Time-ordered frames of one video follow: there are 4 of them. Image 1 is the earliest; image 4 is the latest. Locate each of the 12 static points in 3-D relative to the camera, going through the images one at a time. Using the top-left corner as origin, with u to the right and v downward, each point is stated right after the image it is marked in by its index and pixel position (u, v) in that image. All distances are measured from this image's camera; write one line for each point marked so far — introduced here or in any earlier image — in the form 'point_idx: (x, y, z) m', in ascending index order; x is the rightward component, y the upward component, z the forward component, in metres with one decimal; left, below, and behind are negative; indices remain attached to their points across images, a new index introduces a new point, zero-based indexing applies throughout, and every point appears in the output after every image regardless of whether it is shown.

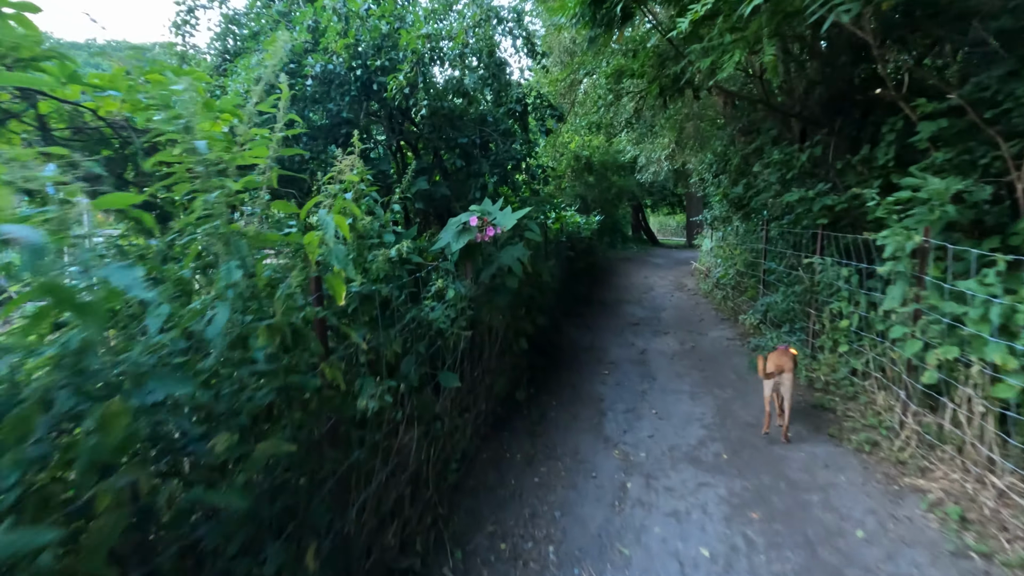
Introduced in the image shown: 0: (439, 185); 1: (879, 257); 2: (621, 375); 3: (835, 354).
0: (-0.7, +1.0, +5.1) m
1: (+3.5, +0.3, +5.0) m
2: (+1.4, -1.1, +6.7) m
3: (+3.3, -0.7, +5.4) m
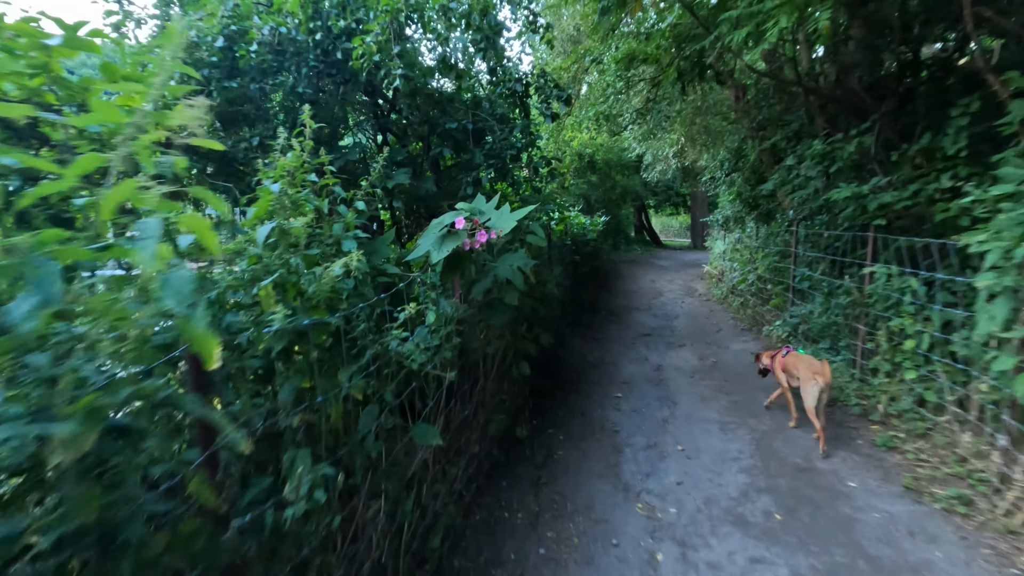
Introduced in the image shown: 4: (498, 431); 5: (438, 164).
0: (-0.7, +0.9, +4.2) m
1: (+3.5, +0.2, +4.1) m
2: (+1.4, -1.2, +5.8) m
3: (+3.3, -0.8, +4.6) m
4: (-0.1, -1.1, +4.0) m
5: (-0.6, +1.0, +4.5) m
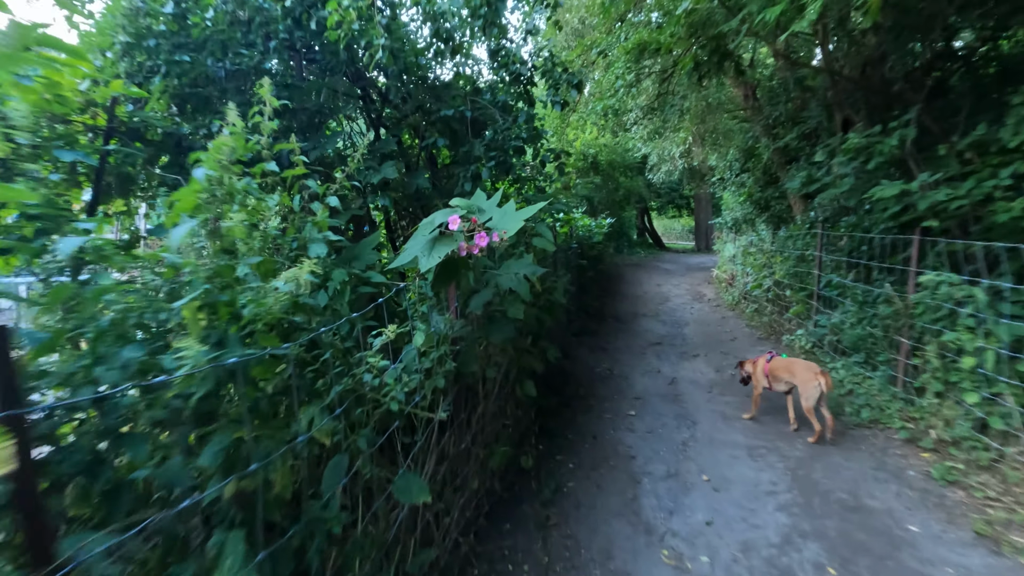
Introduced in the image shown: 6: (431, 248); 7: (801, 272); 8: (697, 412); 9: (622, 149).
0: (-0.7, +0.8, +3.7) m
1: (+3.5, +0.1, +3.6) m
2: (+1.4, -1.3, +5.3) m
3: (+3.3, -0.9, +4.0) m
4: (-0.1, -1.2, +3.5) m
5: (-0.6, +1.0, +4.0) m
6: (-0.4, +0.2, +2.3) m
7: (+4.1, +0.2, +7.5) m
8: (+1.9, -1.3, +5.5) m
9: (+3.4, +4.3, +16.5) m
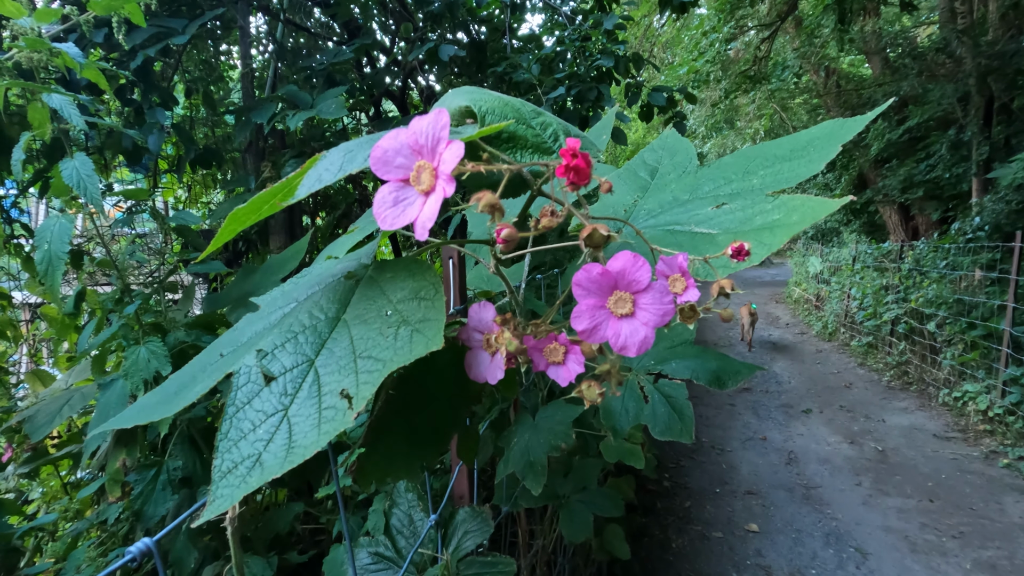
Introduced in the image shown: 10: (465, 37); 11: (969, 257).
0: (-0.4, +0.6, +1.8) m
1: (+3.7, -0.2, +1.5) m
2: (+1.7, -1.6, +3.3) m
3: (+3.6, -1.2, +1.9) m
4: (+0.2, -1.4, +1.6) m
5: (-0.3, +0.7, +2.1) m
6: (-0.2, 0.0, +0.5) m
7: (+4.6, -0.1, +5.4) m
8: (+2.3, -1.6, +3.4) m
9: (+4.5, +3.8, +14.4) m
10: (-0.2, +1.0, +2.1) m
11: (+4.7, +0.3, +5.5) m
